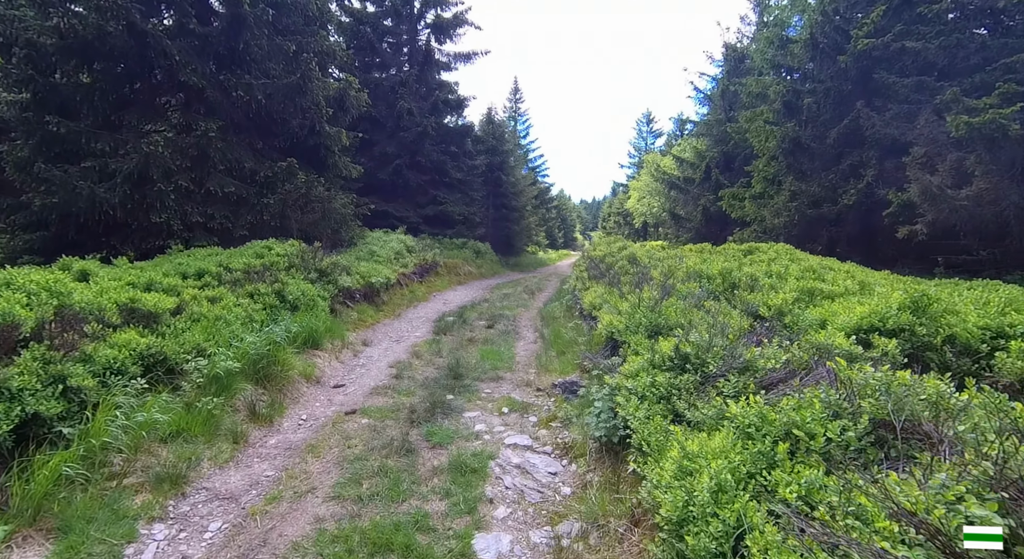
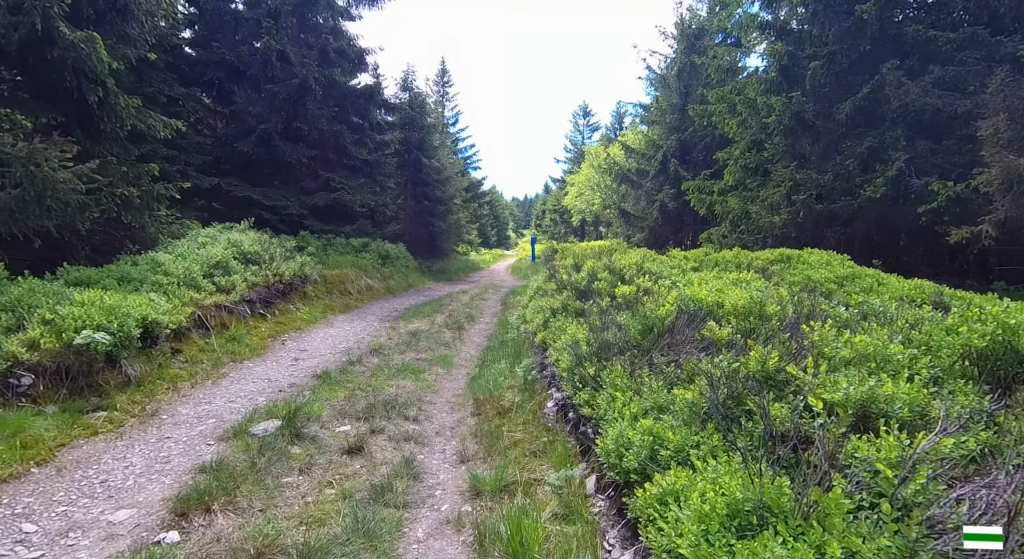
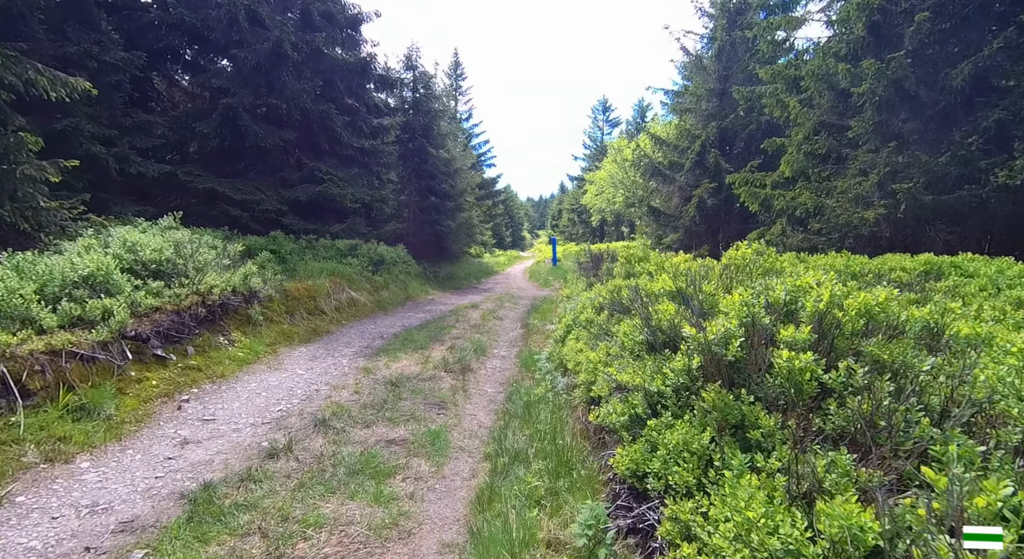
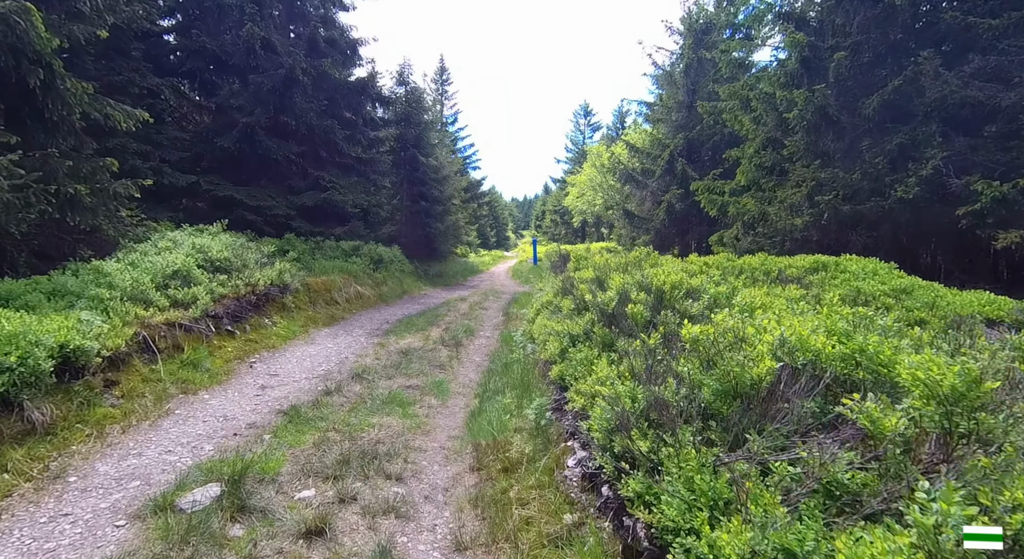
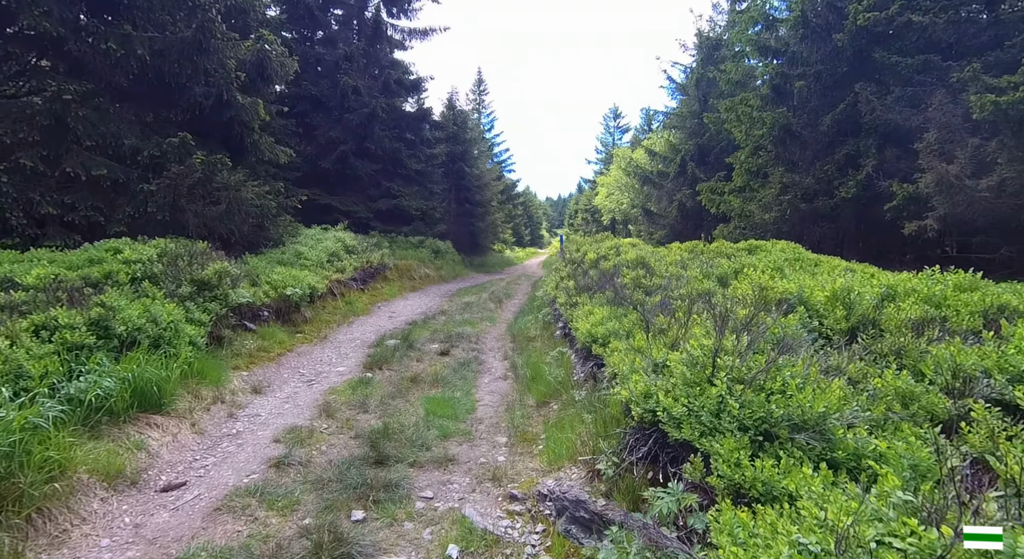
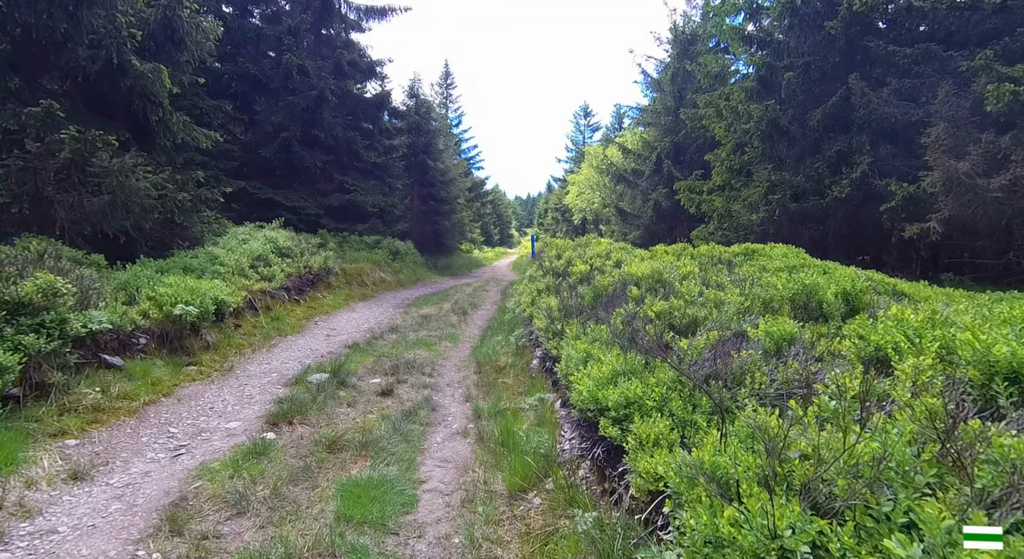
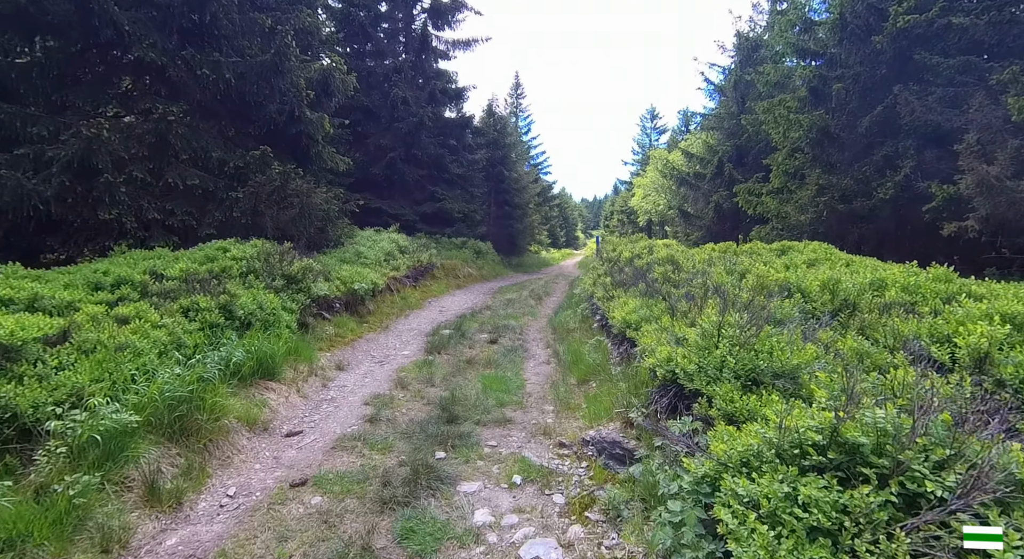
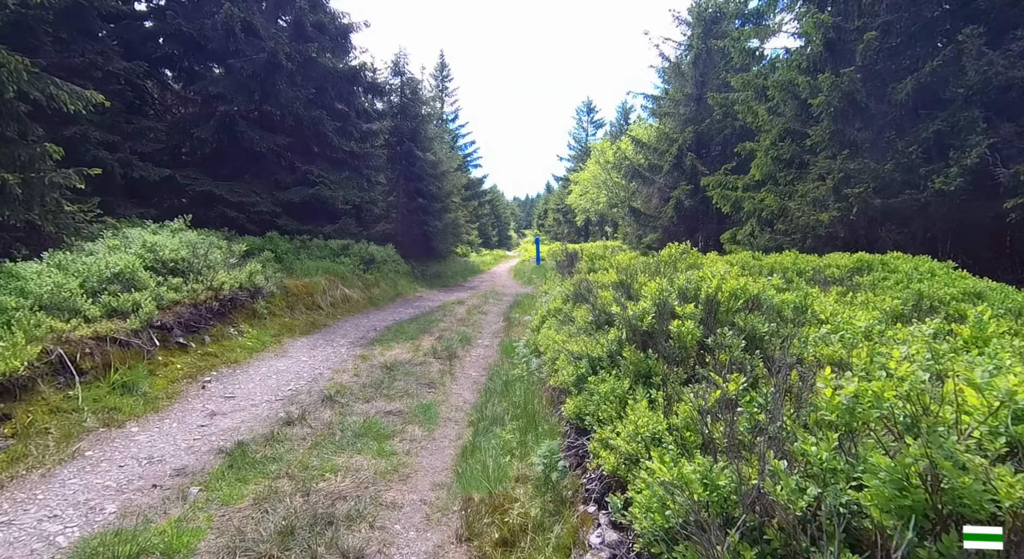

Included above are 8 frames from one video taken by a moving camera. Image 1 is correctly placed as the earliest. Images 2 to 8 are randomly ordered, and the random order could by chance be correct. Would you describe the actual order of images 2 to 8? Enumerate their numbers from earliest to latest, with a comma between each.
7, 5, 6, 2, 4, 8, 3
